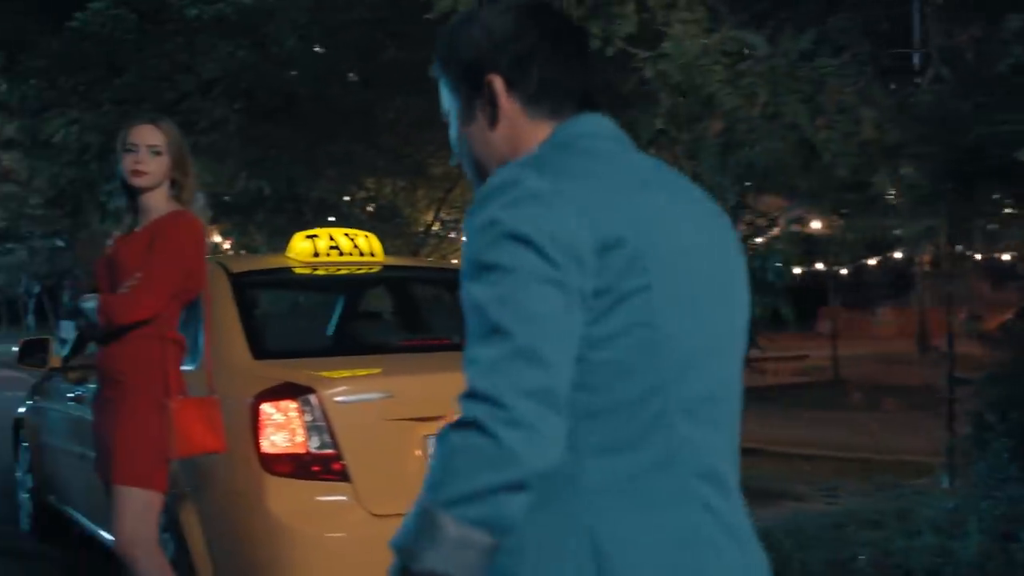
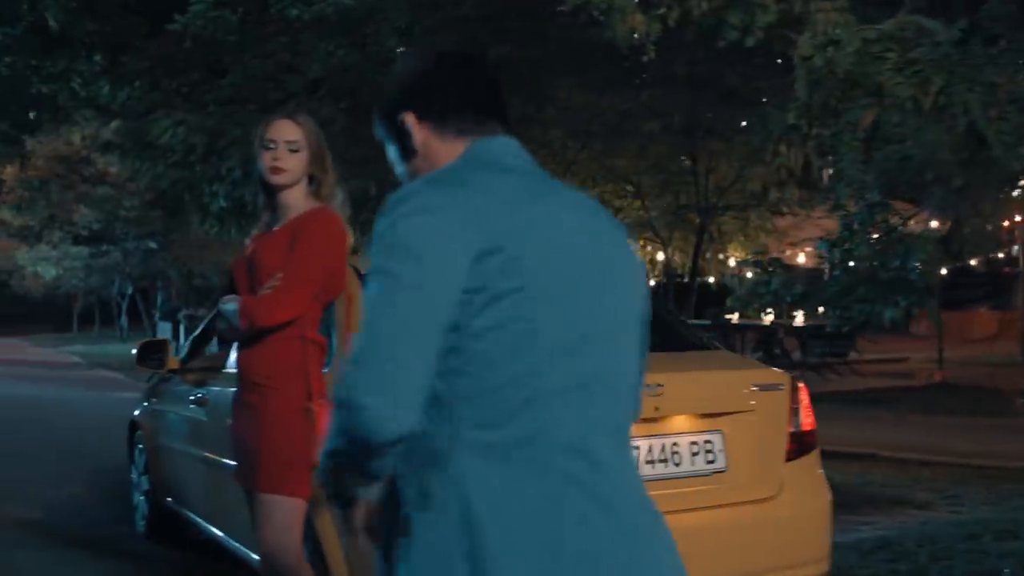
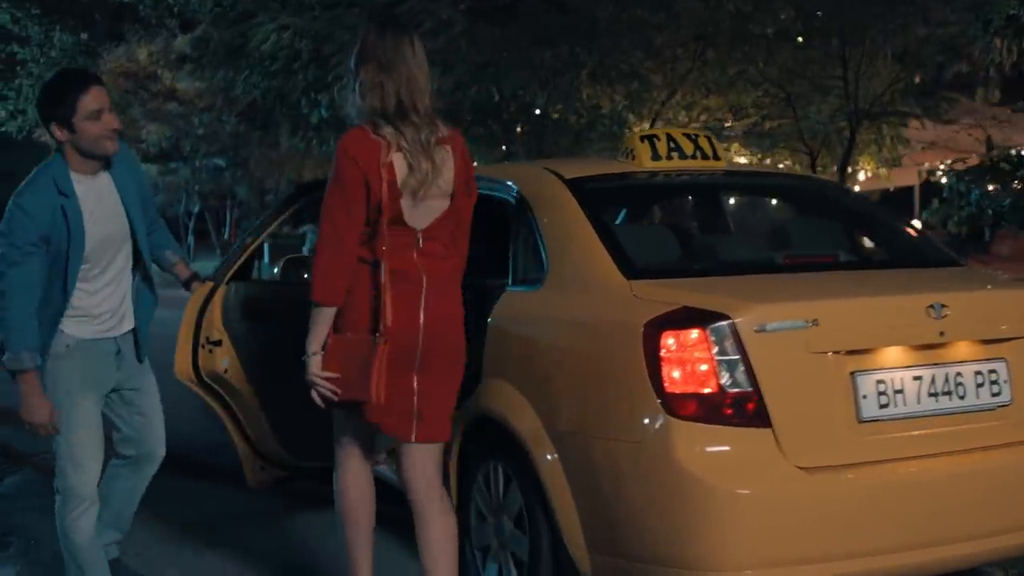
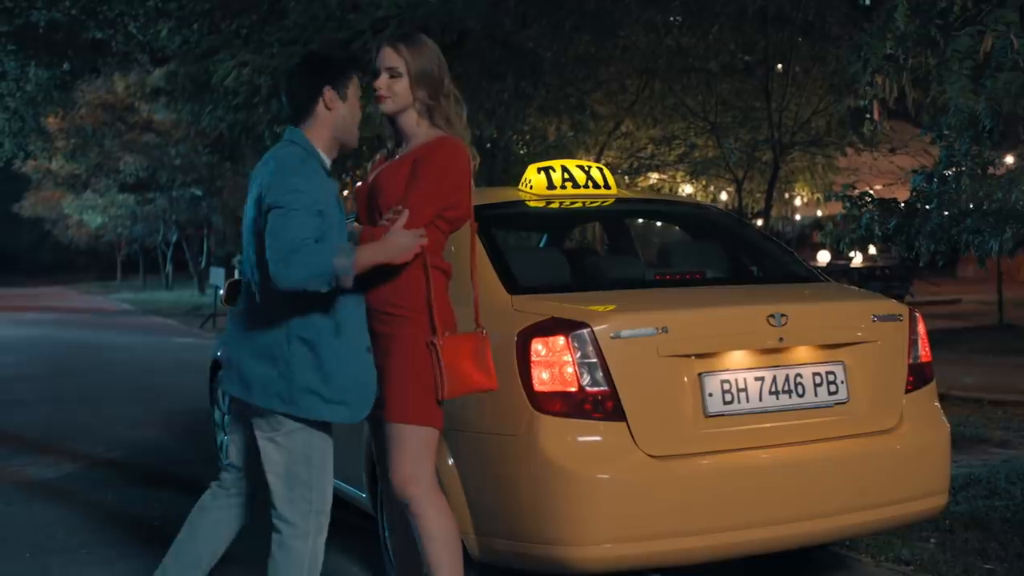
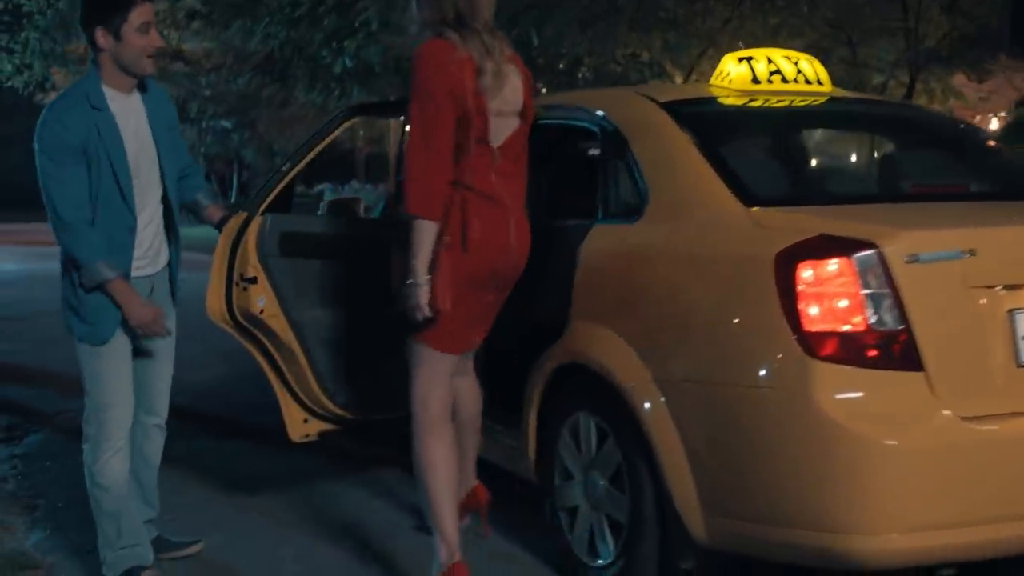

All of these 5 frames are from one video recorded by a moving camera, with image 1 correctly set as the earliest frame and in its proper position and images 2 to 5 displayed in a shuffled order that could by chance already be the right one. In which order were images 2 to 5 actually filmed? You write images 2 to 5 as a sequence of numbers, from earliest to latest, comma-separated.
2, 4, 3, 5
